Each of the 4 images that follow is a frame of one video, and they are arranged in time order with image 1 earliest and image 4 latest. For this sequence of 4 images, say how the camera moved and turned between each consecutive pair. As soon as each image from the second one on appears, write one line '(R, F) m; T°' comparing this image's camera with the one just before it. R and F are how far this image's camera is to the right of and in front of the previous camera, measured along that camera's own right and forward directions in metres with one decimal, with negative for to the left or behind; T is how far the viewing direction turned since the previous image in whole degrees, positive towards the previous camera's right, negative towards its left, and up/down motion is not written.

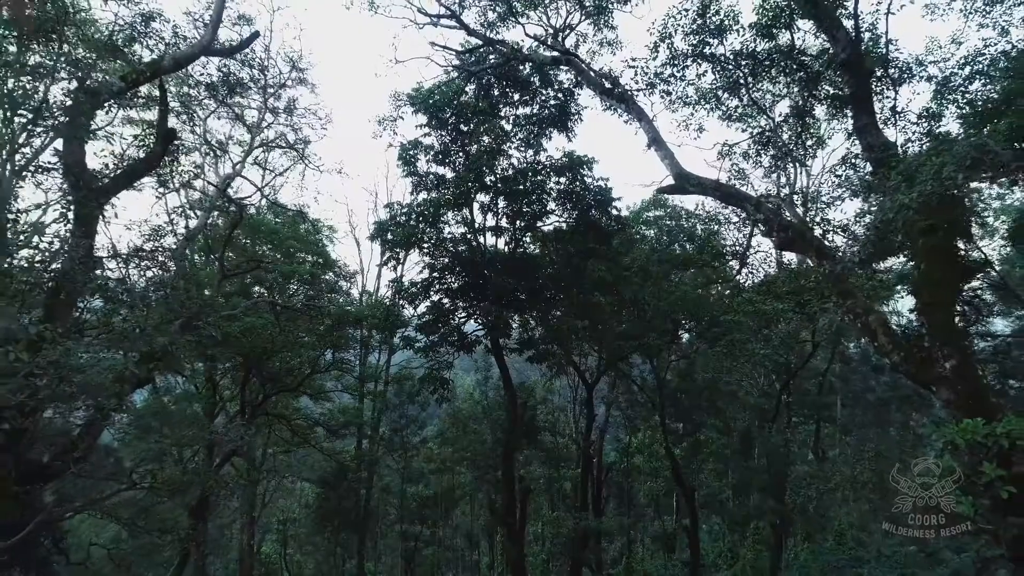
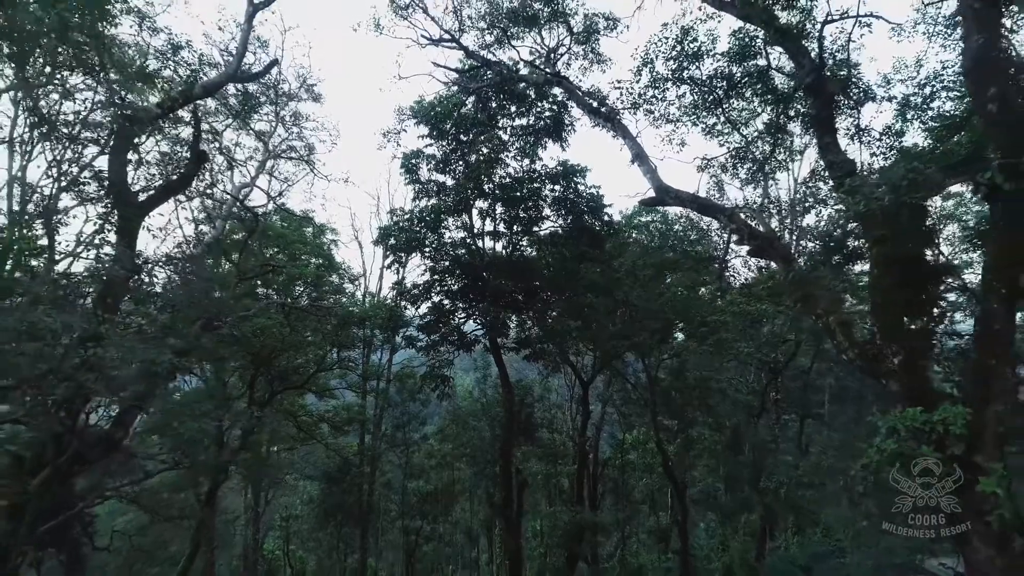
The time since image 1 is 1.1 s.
(0.0, -0.5) m; 0°
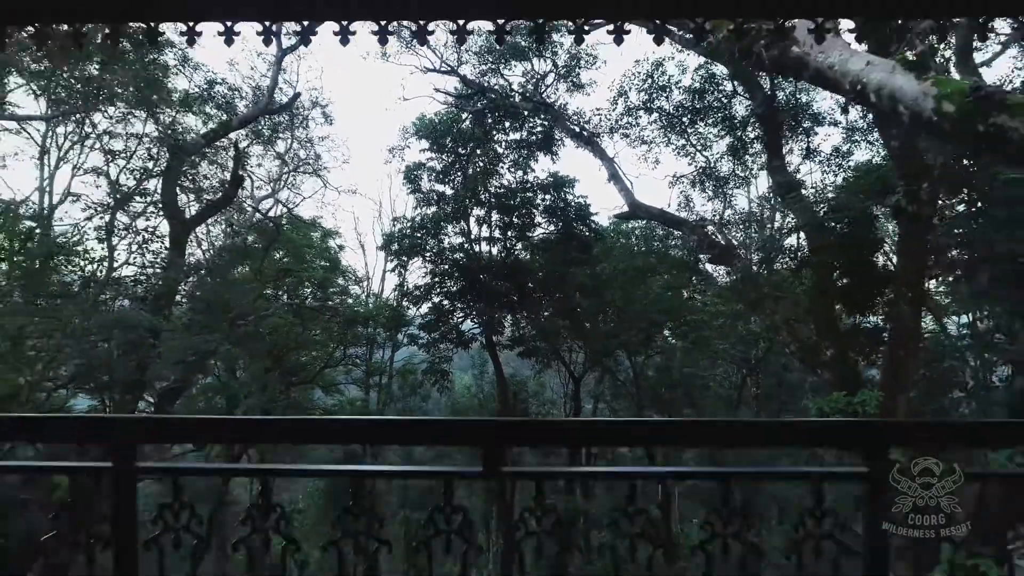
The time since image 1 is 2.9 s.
(+0.1, -0.8) m; 0°
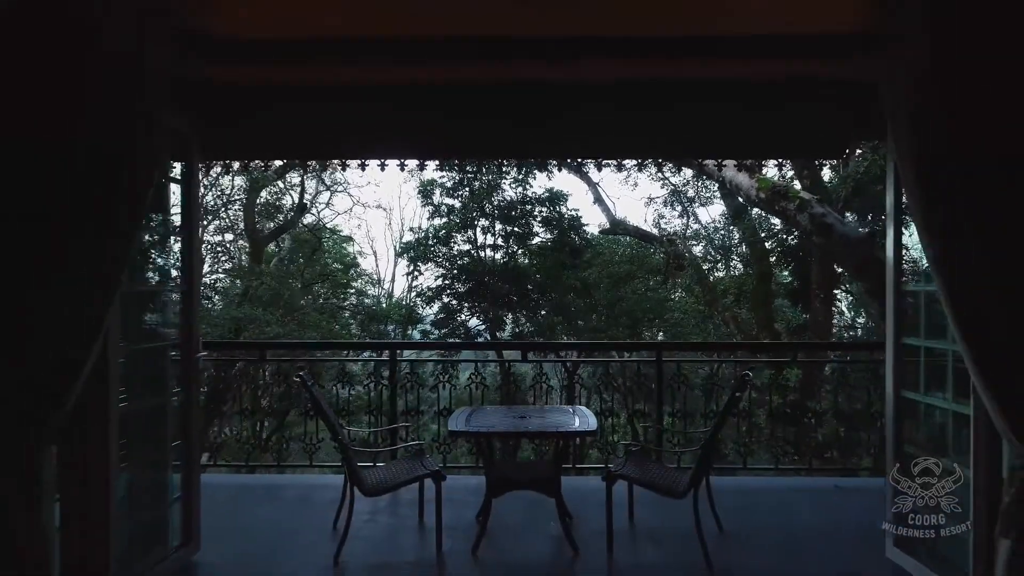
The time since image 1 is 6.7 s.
(-0.1, -1.4) m; 0°
